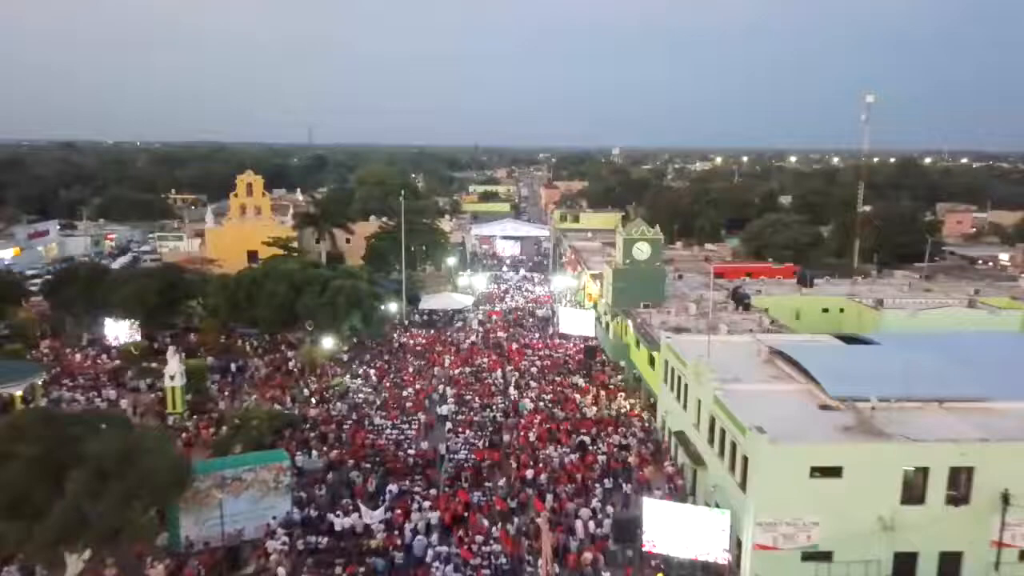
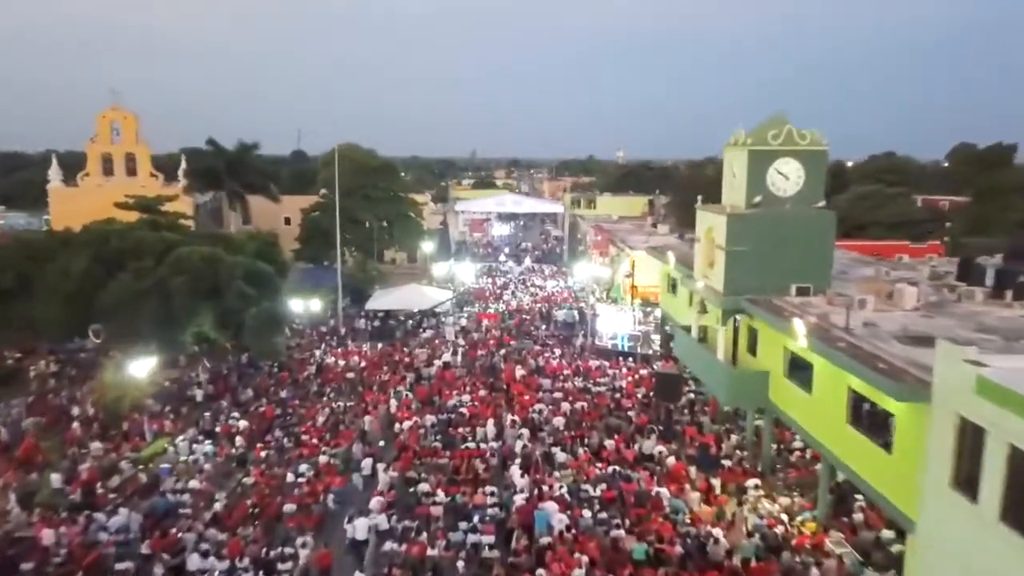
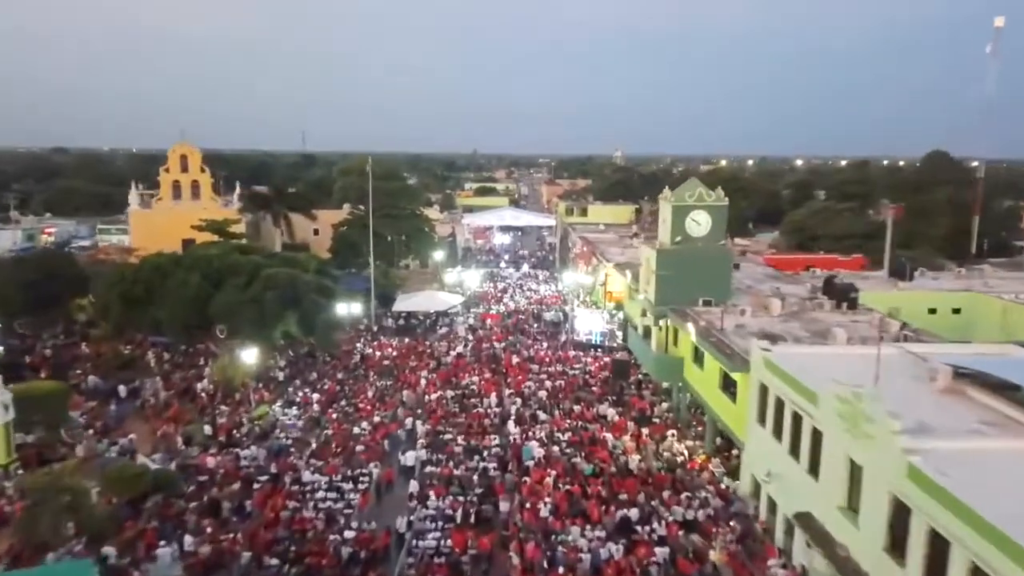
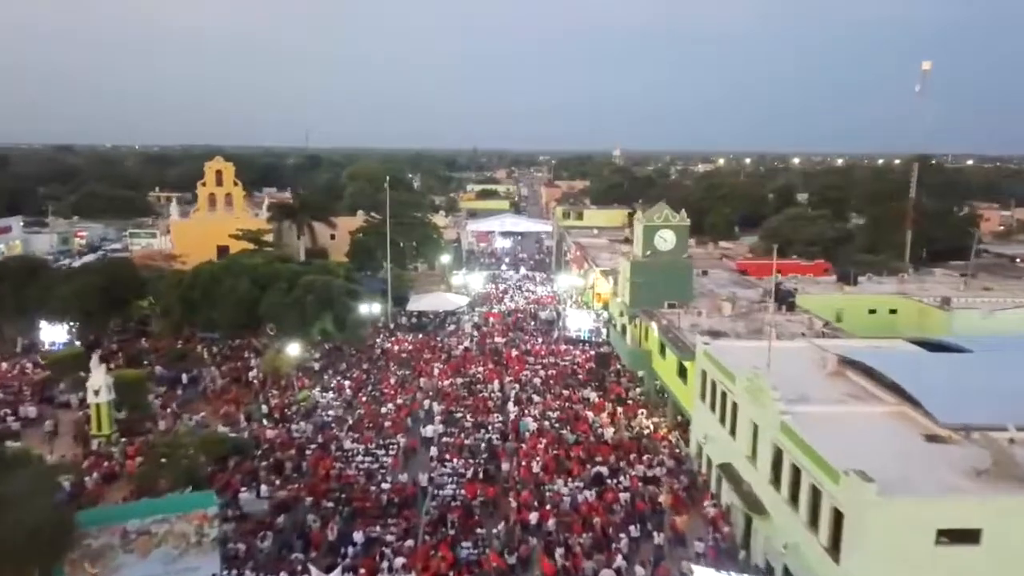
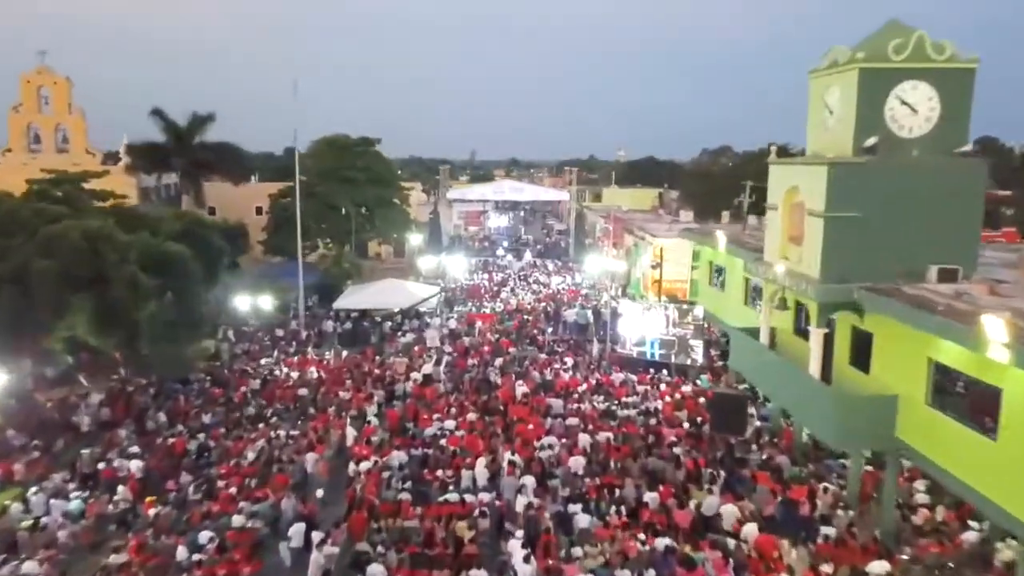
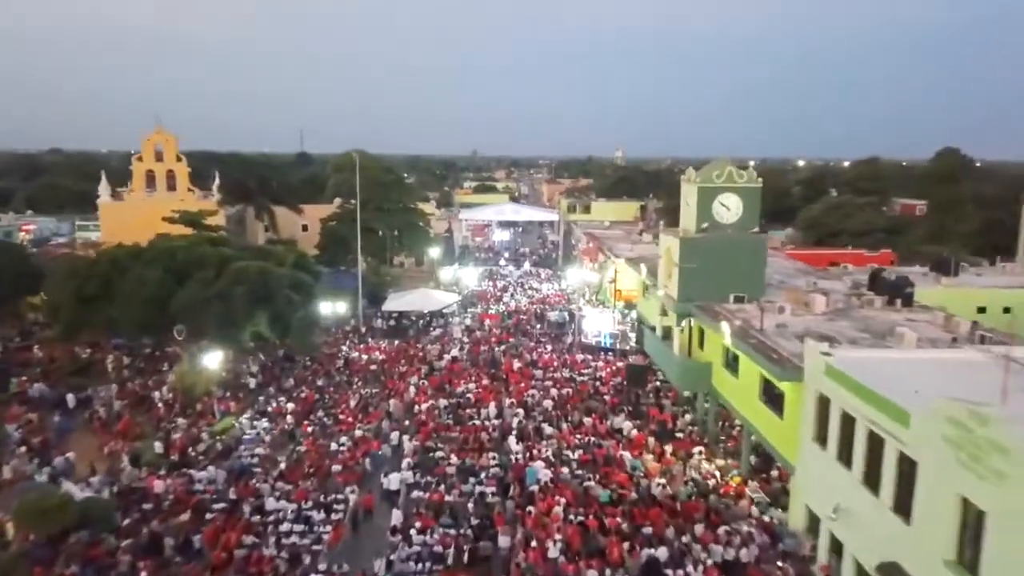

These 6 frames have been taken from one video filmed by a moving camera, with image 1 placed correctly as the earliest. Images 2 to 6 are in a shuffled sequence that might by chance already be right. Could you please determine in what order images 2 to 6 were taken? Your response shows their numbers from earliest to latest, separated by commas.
4, 3, 6, 2, 5
